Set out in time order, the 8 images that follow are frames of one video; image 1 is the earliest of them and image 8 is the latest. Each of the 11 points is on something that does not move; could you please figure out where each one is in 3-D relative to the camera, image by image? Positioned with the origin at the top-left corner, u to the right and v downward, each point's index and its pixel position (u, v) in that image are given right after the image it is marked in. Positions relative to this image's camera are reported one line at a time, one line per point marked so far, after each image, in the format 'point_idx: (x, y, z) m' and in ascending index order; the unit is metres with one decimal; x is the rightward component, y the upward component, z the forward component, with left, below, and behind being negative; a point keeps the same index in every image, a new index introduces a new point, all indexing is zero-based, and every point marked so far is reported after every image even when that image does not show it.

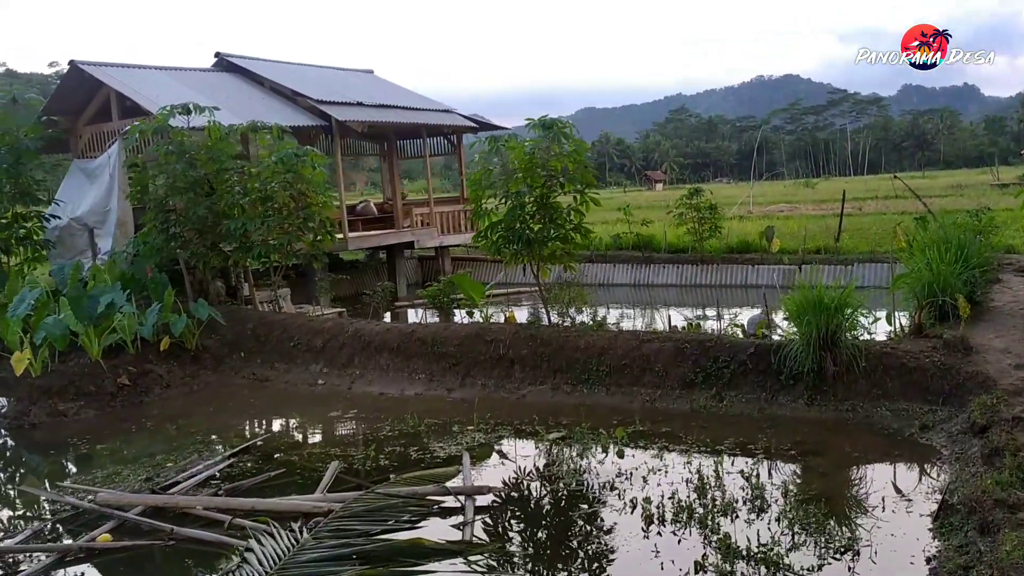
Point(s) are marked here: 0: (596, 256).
0: (+1.4, +0.5, +15.7) m
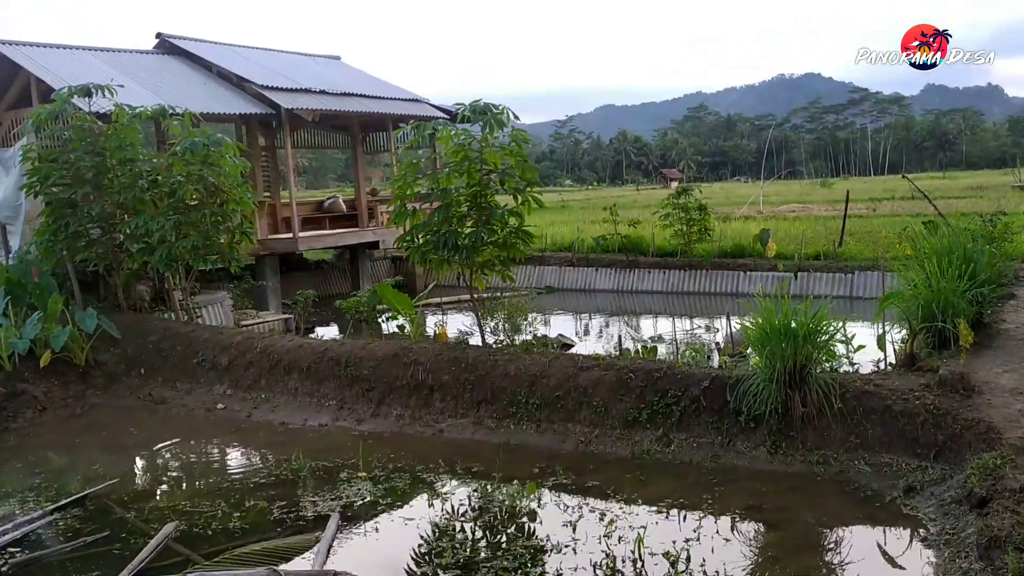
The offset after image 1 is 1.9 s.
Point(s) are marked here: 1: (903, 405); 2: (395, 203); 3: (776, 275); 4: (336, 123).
0: (+1.0, +0.5, +14.6) m
1: (+2.1, -0.6, +4.8) m
2: (-0.9, +0.6, +6.7) m
3: (+3.6, +0.2, +12.7) m
4: (-2.4, +2.2, +12.4) m
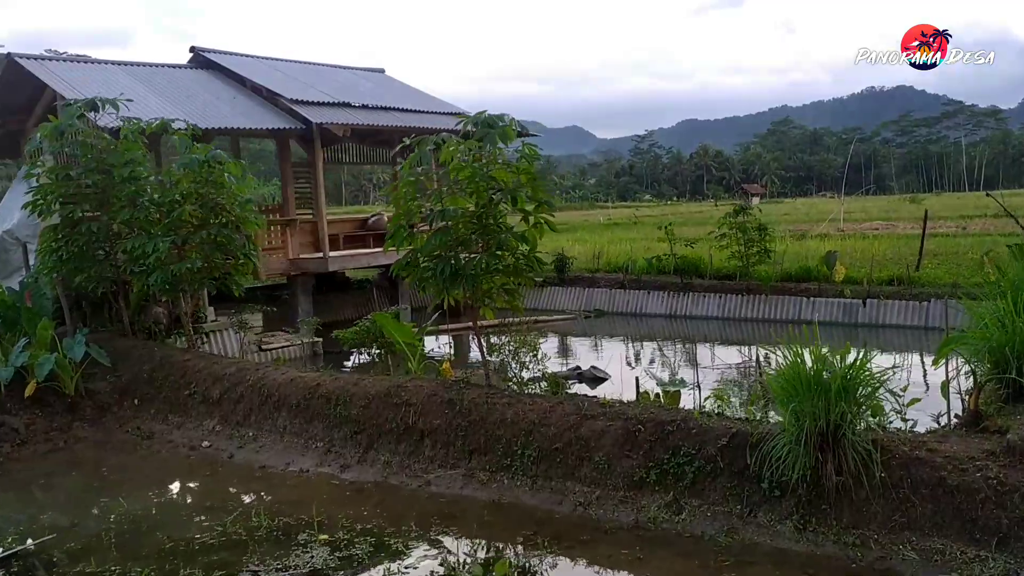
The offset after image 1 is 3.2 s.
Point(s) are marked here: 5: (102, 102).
0: (+1.8, +0.1, +13.8) m
1: (+1.9, -0.8, +4.0) m
2: (-0.8, +0.4, +6.1) m
3: (+4.2, -0.2, +11.7) m
4: (-1.8, +1.9, +11.9) m
5: (-3.3, +1.5, +7.5) m
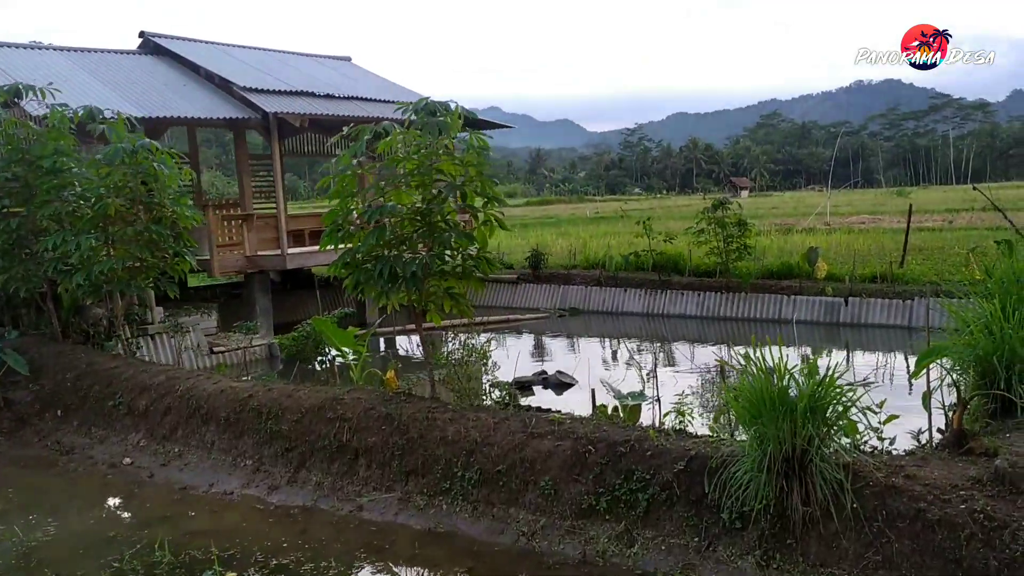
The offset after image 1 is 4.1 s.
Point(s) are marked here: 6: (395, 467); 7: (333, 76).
0: (+1.3, +0.1, +13.4) m
1: (+1.7, -0.9, +3.5) m
2: (-1.1, +0.4, +5.6) m
3: (+3.8, -0.1, +11.3) m
4: (-2.2, +2.0, +11.4) m
5: (-3.7, +1.5, +6.9) m
6: (-0.6, -0.9, +4.8) m
7: (-2.4, +2.8, +12.2) m
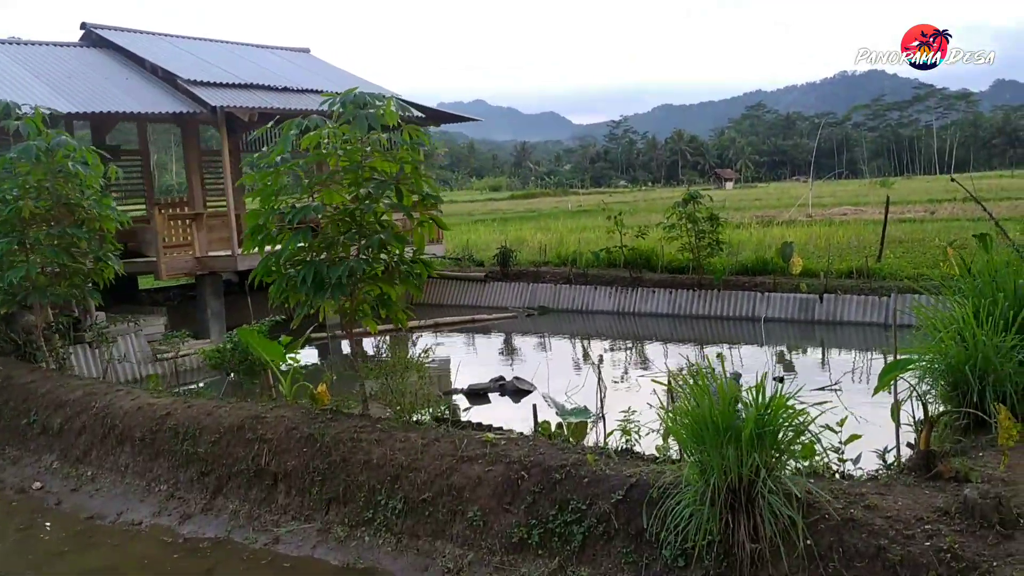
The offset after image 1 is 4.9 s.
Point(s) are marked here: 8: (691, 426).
0: (+0.9, +0.2, +13.0) m
1: (+1.3, -0.9, +3.1) m
2: (-1.5, +0.4, +5.2) m
3: (+3.4, -0.1, +10.9) m
4: (-2.6, +1.9, +11.0) m
5: (-4.1, +1.4, +6.4) m
6: (-0.9, -1.0, +4.4) m
7: (-2.8, +2.8, +11.7) m
8: (+0.7, -0.5, +3.4) m
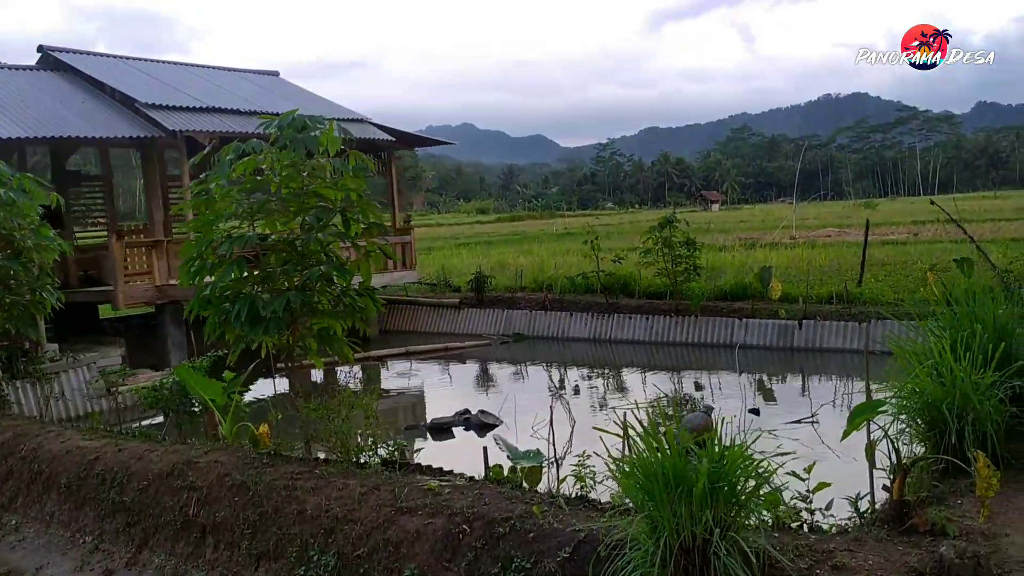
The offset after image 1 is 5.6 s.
0: (+0.5, -0.2, +12.7) m
1: (+1.1, -1.0, +2.8) m
2: (-1.7, +0.2, +4.9) m
3: (+3.1, -0.4, +10.6) m
4: (-3.0, +1.6, +10.7) m
5: (-4.3, +1.2, +6.1) m
6: (-1.2, -1.2, +4.1) m
7: (-3.2, +2.4, +11.4) m
8: (+0.4, -0.6, +3.1) m
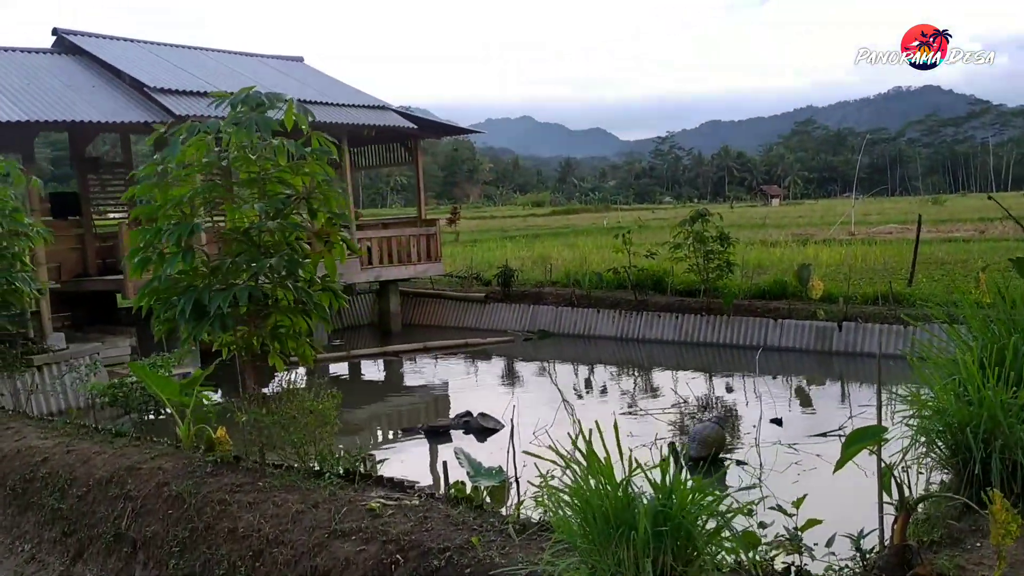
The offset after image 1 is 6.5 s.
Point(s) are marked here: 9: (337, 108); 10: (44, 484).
0: (+0.9, -0.1, +12.2) m
1: (+0.9, -1.0, +2.3) m
2: (-1.8, +0.2, +4.5) m
3: (+3.3, -0.4, +10.0) m
4: (-2.7, +1.7, +10.4) m
5: (-4.3, +1.3, +5.9) m
6: (-1.4, -1.1, +3.7) m
7: (-2.9, +2.6, +11.2) m
8: (+0.2, -0.6, +2.6) m
9: (-2.1, +2.1, +10.9) m
10: (-2.3, -0.9, +4.4) m
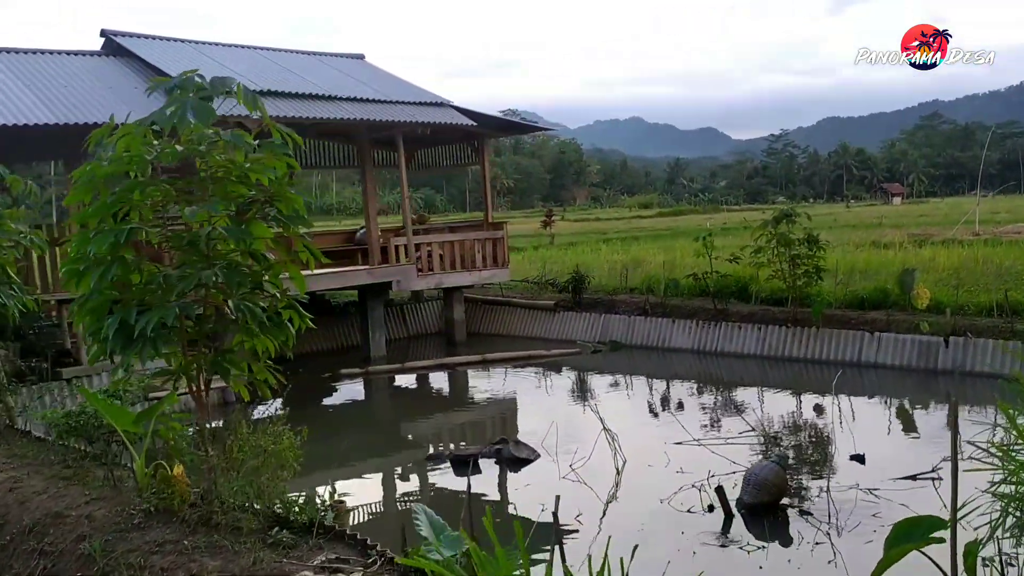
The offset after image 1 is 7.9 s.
0: (+1.8, -0.2, +11.2) m
1: (+0.6, -1.1, +1.5) m
2: (-1.9, +0.1, +4.0) m
3: (+3.9, -0.5, +8.8) m
4: (-2.0, +1.6, +9.9) m
5: (-4.2, +1.2, +5.7) m
6: (-1.5, -1.2, +3.1) m
7: (-2.1, +2.5, +10.7) m
8: (-0.1, -0.7, +1.8) m
9: (-1.3, +2.0, +10.3) m
10: (-2.3, -1.0, +3.9) m
